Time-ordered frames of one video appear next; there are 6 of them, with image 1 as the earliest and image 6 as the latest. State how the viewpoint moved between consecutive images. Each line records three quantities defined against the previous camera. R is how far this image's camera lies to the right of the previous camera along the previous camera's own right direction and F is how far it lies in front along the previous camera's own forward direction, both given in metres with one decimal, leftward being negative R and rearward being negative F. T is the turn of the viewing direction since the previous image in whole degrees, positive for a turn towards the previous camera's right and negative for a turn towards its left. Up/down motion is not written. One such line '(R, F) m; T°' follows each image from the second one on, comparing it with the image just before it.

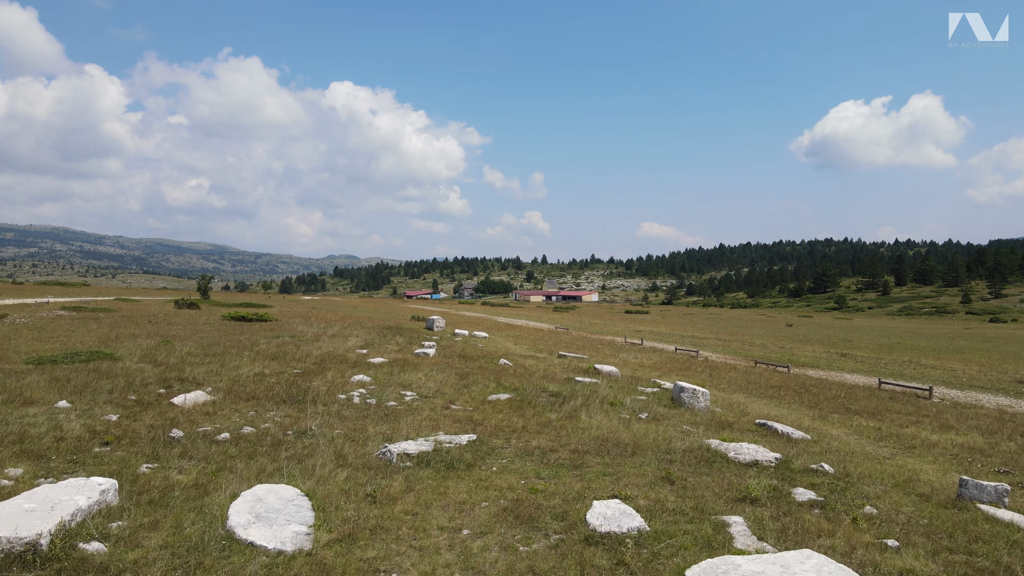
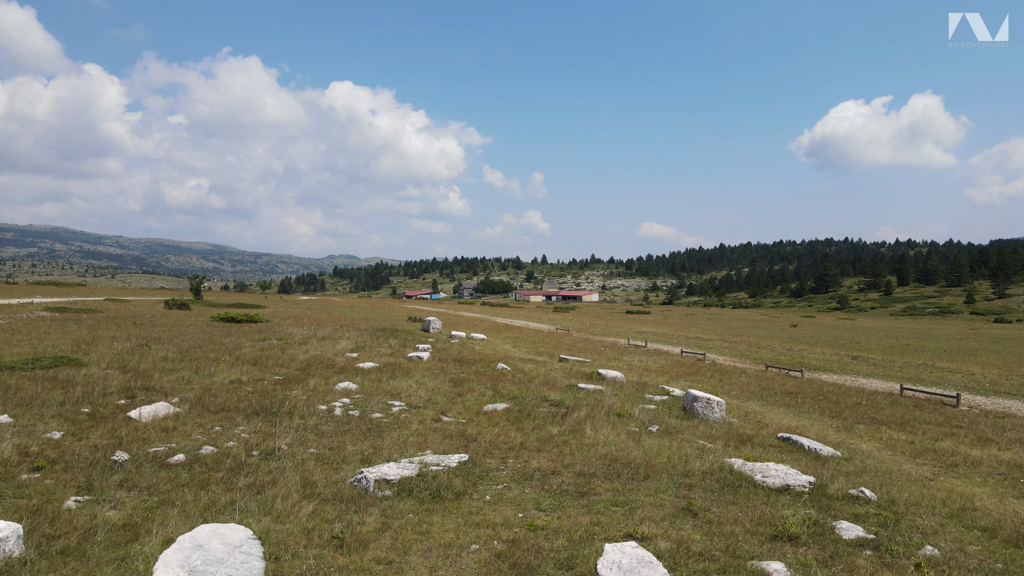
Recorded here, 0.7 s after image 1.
(0.0, +1.5) m; 0°
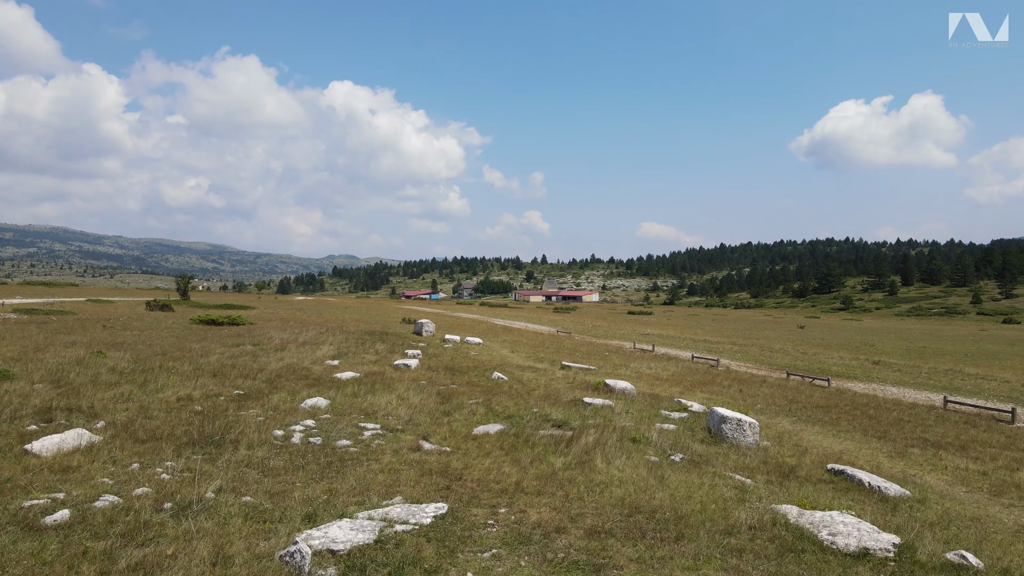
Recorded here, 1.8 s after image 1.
(+0.1, +2.5) m; 0°
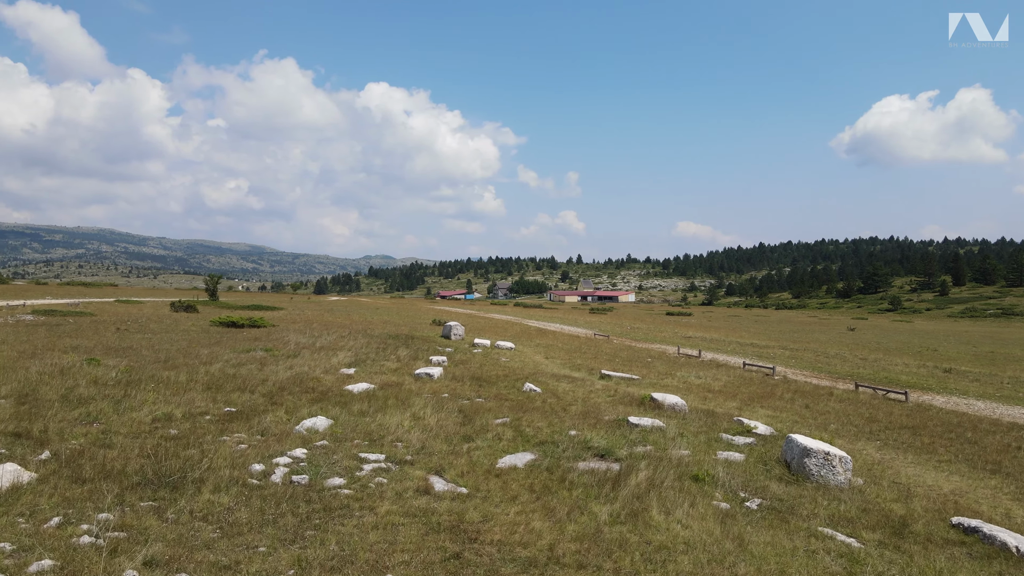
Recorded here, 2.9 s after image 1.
(0.0, +2.5) m; -3°
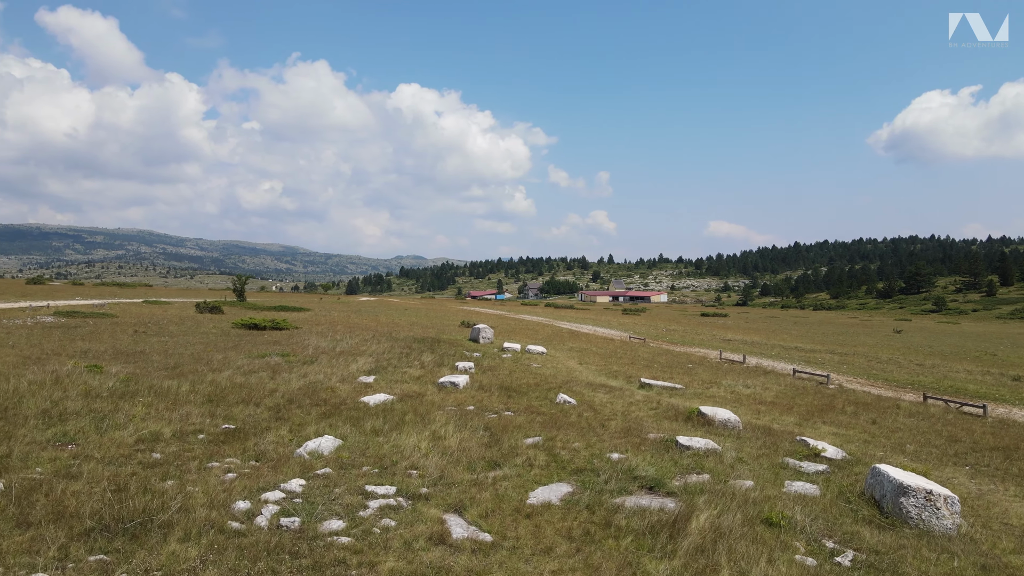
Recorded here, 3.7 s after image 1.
(0.0, +1.8) m; -2°
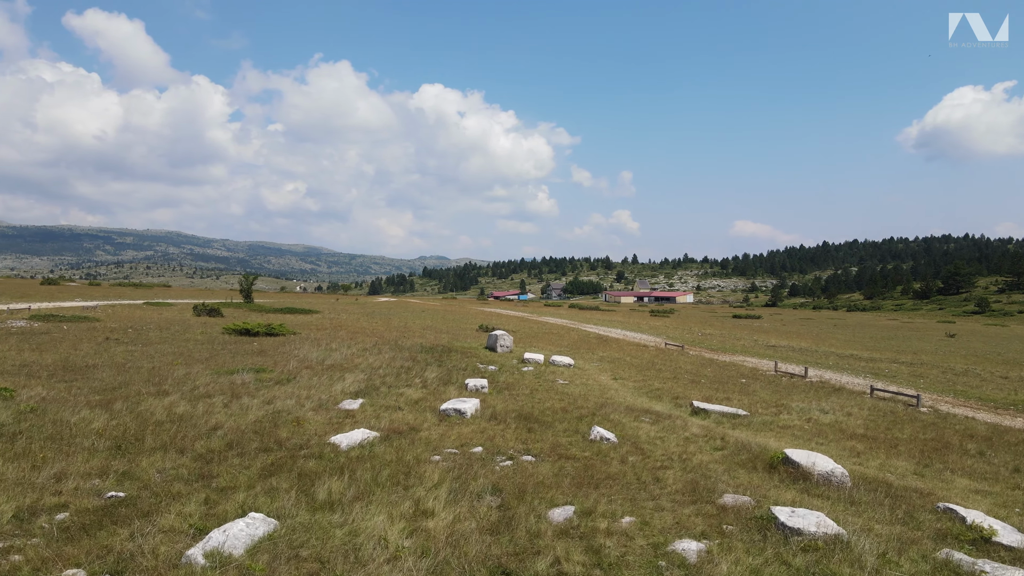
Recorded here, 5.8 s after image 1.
(0.0, +4.2) m; -2°
